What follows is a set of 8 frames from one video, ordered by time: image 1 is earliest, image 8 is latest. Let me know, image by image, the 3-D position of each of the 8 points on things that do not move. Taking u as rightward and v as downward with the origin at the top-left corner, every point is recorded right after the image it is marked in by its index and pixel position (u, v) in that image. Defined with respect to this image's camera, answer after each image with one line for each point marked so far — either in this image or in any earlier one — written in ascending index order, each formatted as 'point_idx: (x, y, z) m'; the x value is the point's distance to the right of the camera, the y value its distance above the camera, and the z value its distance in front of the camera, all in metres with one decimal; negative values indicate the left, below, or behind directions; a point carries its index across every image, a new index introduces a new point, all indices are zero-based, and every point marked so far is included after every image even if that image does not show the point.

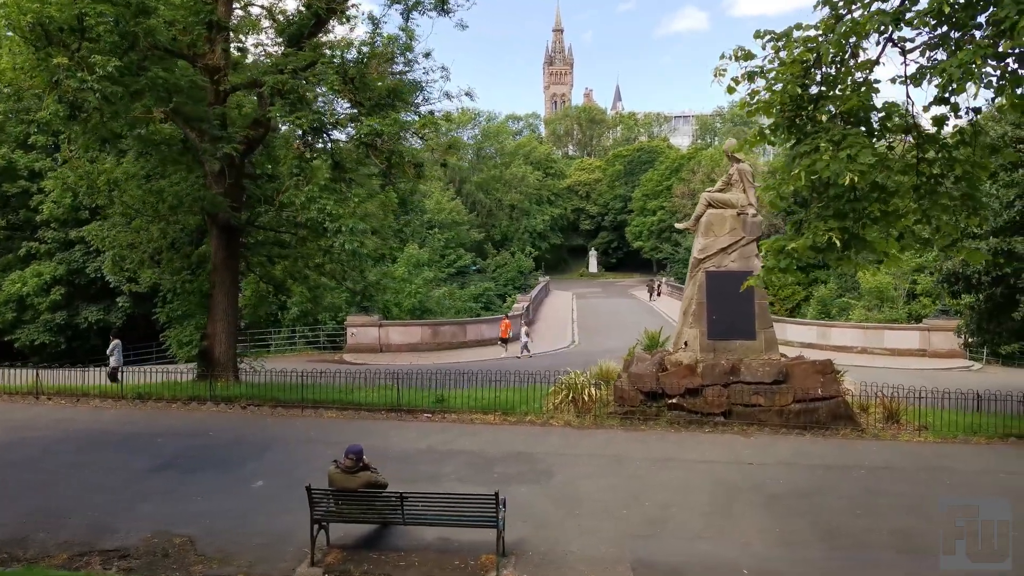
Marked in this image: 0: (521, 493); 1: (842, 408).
0: (+0.1, -2.5, +8.6) m
1: (+5.8, -2.1, +12.3) m
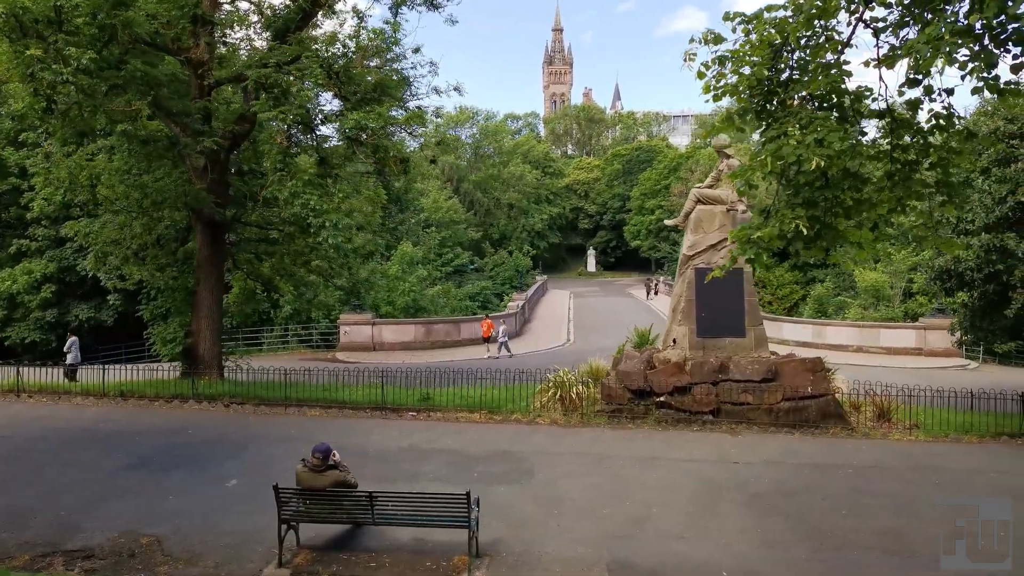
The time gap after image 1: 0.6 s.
0: (-0.1, -2.5, +8.4) m
1: (+5.5, -2.0, +12.1) m
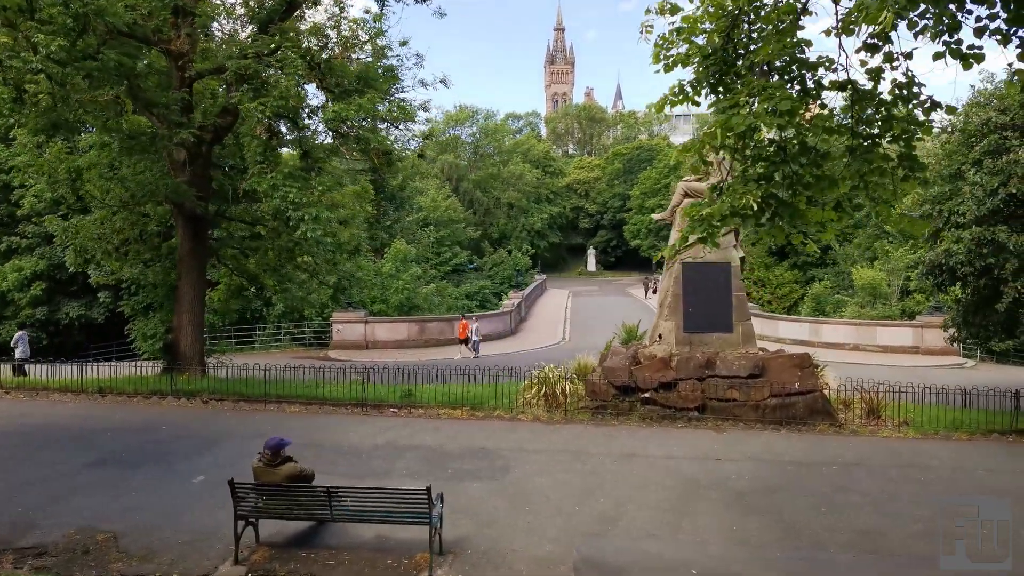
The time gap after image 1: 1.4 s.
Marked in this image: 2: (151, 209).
0: (-0.5, -2.4, +8.2) m
1: (+5.2, -1.9, +11.9) m
2: (-7.7, +1.7, +15.0) m
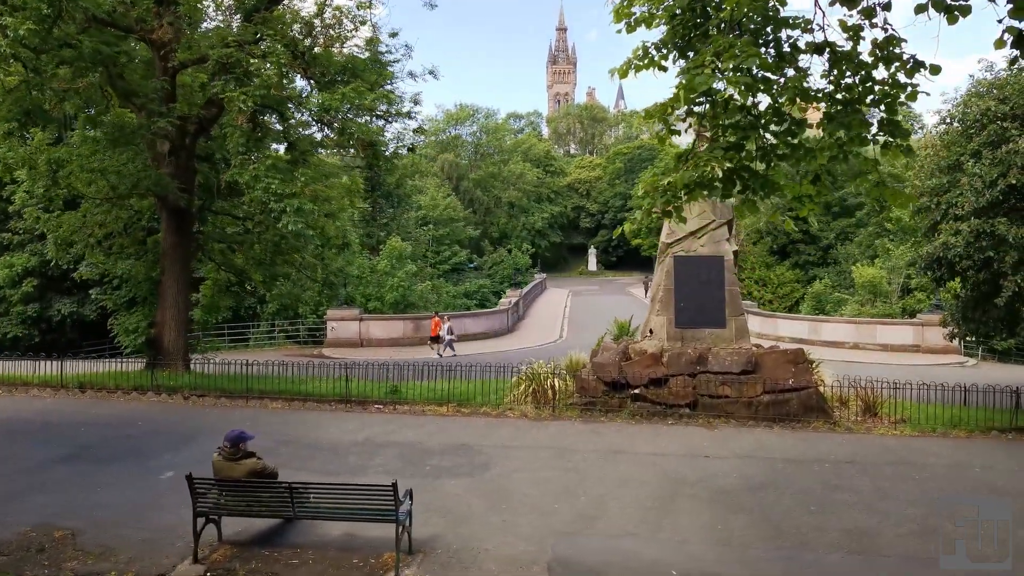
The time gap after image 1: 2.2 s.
0: (-0.7, -2.2, +7.9) m
1: (+5.0, -1.8, +11.6) m
2: (-7.9, +1.8, +14.7) m
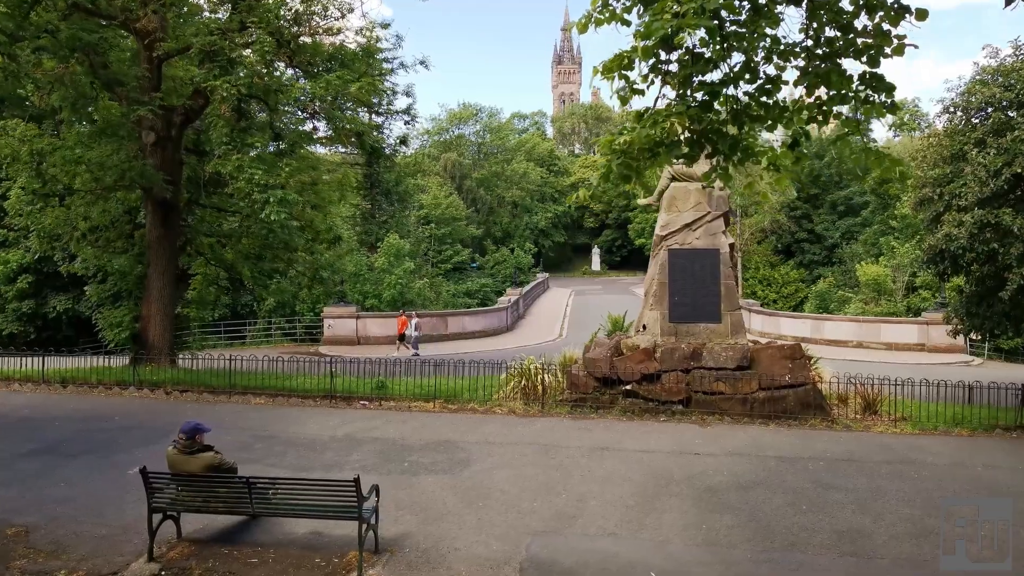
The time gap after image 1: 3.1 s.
0: (-0.9, -2.1, +7.6) m
1: (+4.8, -1.7, +11.2) m
2: (-8.1, +1.9, +14.5) m
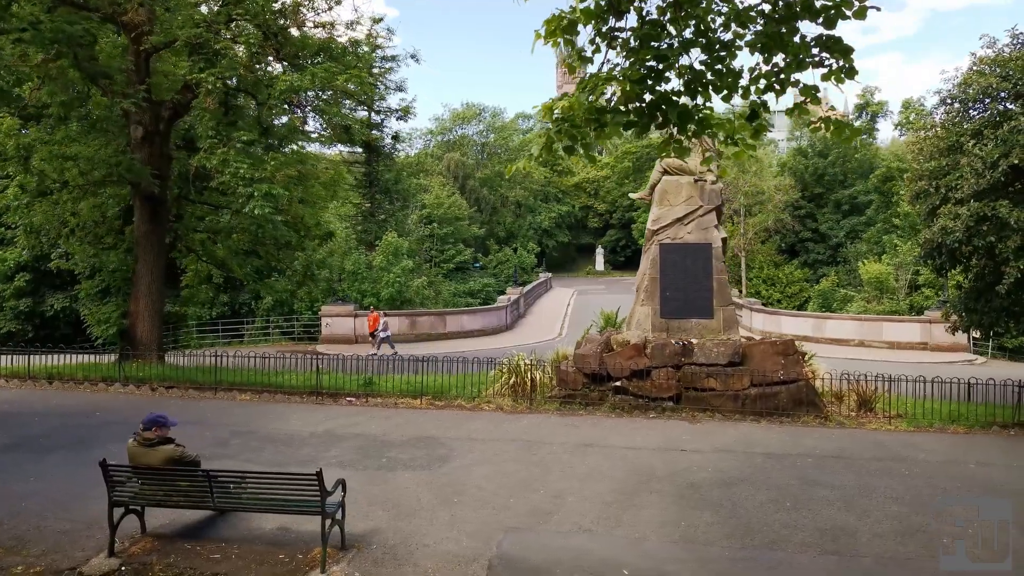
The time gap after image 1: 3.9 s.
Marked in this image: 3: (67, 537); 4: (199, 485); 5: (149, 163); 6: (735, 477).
0: (-1.2, -2.0, +7.4) m
1: (+4.6, -1.6, +11.0) m
2: (-8.3, +2.0, +14.4) m
3: (-3.8, -2.2, +6.0) m
4: (-2.5, -1.6, +5.6) m
5: (-7.2, +2.5, +13.8) m
6: (+2.4, -2.0, +7.6) m
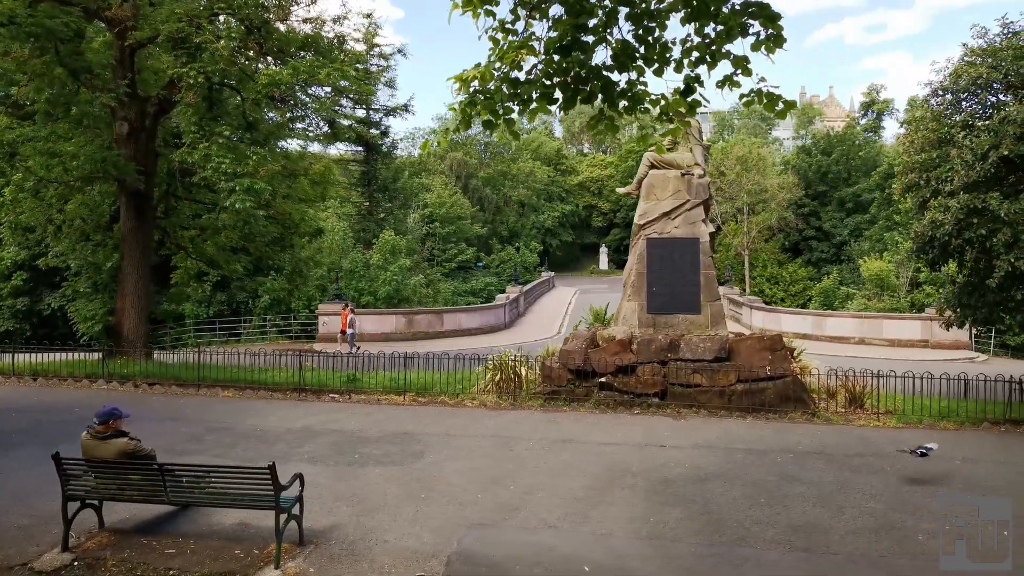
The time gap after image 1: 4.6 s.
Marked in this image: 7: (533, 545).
0: (-1.5, -2.0, +7.3) m
1: (+4.3, -1.5, +10.8) m
2: (-8.5, +2.1, +14.3) m
3: (-4.1, -2.1, +5.9) m
4: (-2.8, -1.5, +5.5) m
5: (-7.4, +2.5, +13.7) m
6: (+2.1, -2.0, +7.4) m
7: (+0.2, -2.1, +5.6) m
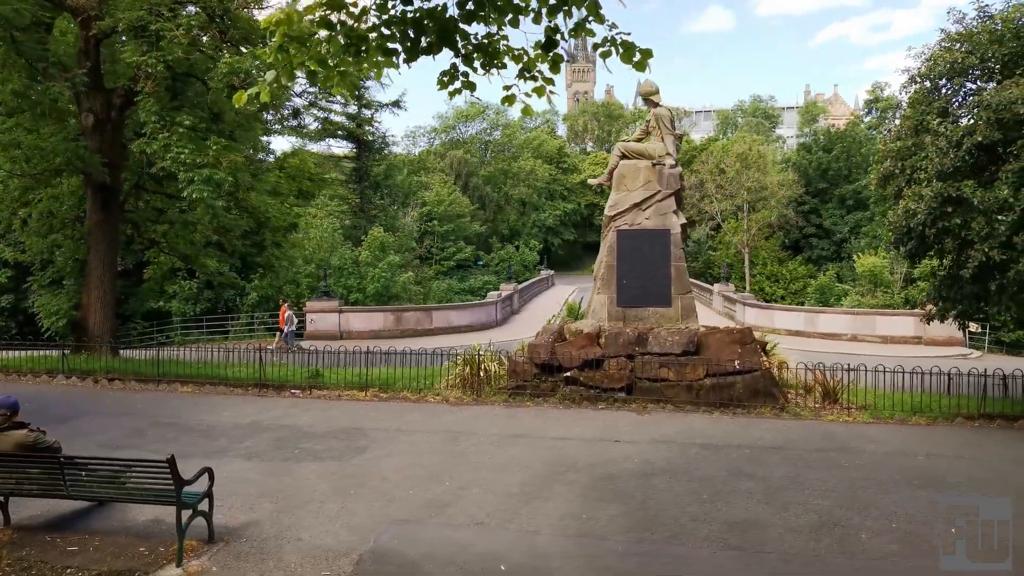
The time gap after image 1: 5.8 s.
0: (-2.1, -1.8, +7.1) m
1: (+3.8, -1.4, +10.5) m
2: (-9.1, +2.2, +14.1) m
3: (-4.8, -2.0, +5.7) m
4: (-3.4, -1.4, +5.2) m
5: (-8.0, +2.6, +13.5) m
6: (+1.5, -1.8, +7.2) m
7: (-0.5, -2.0, +5.4) m
